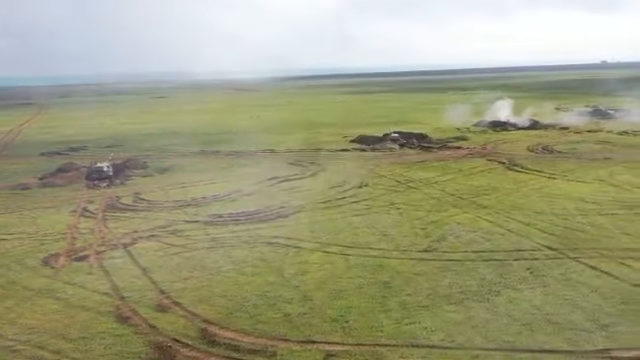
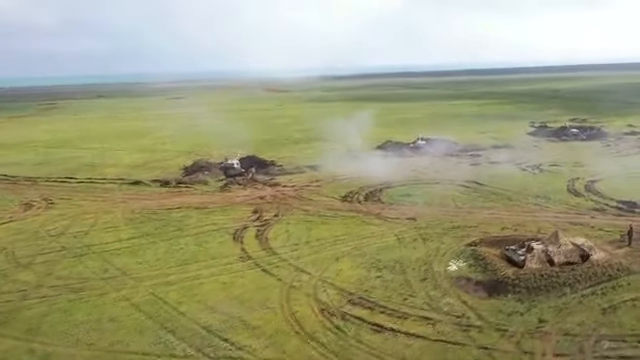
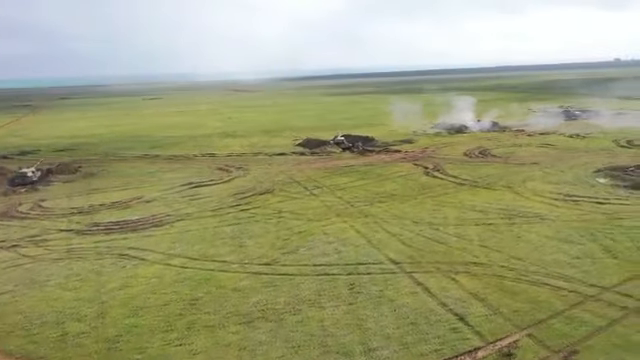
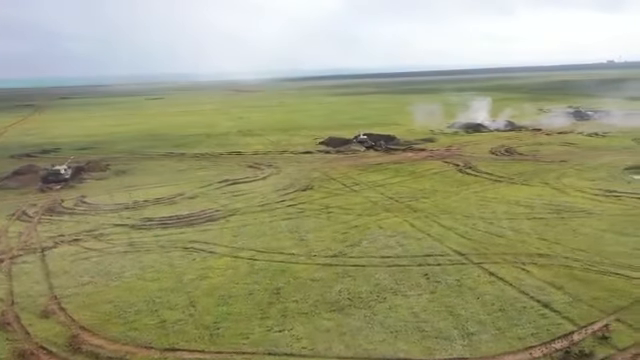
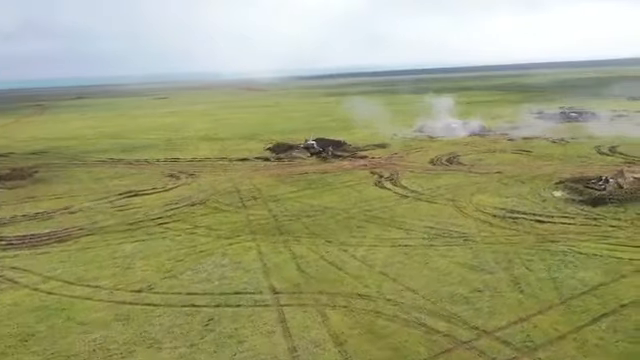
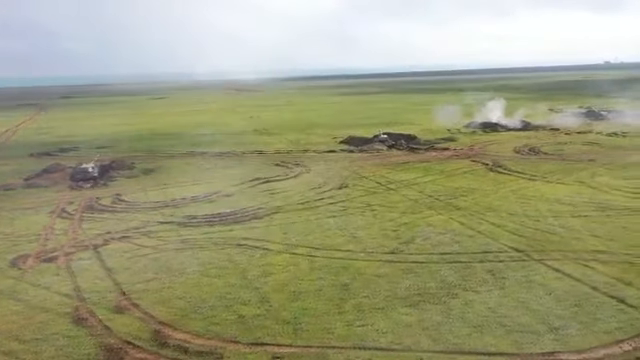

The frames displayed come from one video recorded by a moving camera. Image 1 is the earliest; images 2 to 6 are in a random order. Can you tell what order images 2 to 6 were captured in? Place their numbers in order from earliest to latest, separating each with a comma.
6, 4, 3, 5, 2
